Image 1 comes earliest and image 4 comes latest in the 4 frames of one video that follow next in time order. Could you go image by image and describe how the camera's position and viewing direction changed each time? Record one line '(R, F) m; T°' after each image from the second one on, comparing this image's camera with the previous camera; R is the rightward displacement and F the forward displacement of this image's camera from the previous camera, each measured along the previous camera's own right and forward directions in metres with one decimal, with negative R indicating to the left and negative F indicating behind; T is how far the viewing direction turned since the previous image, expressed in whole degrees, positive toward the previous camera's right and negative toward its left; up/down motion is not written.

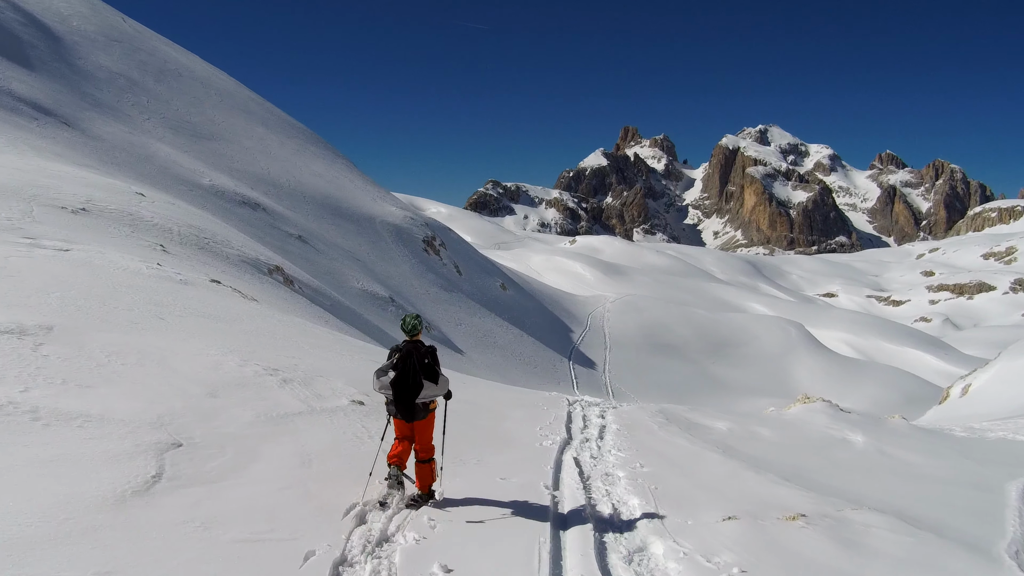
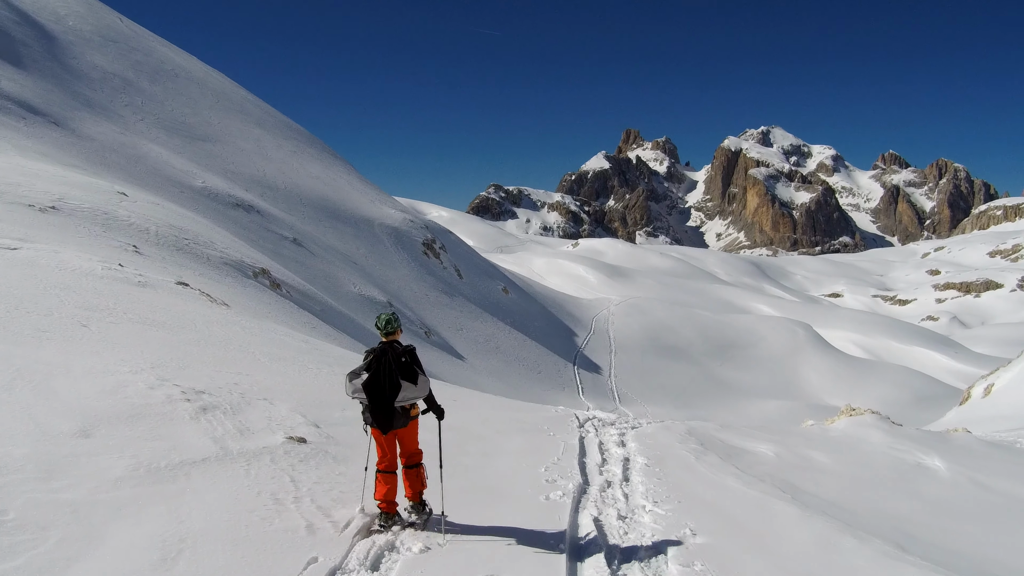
(+0.1, +1.7) m; 0°
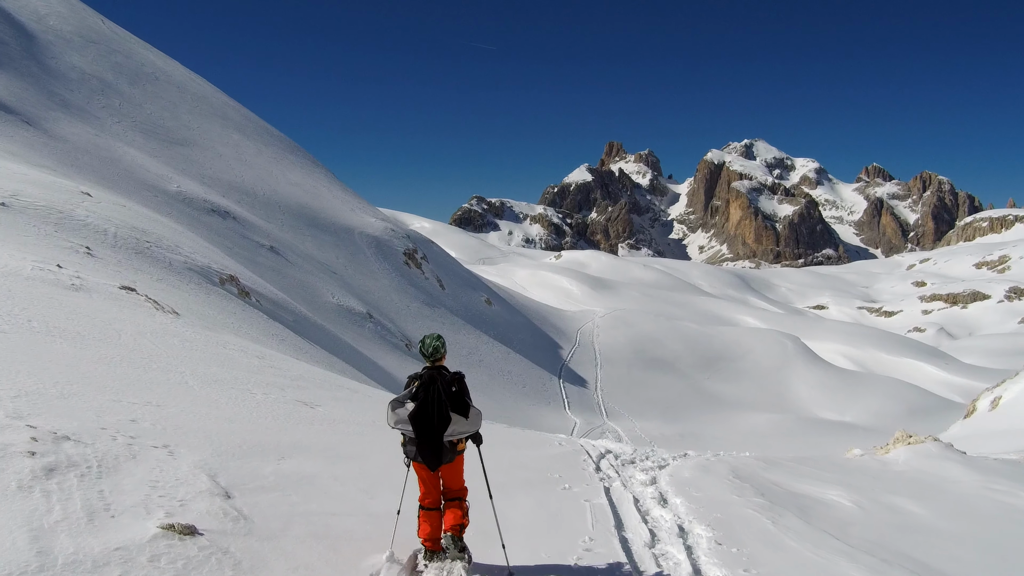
(-0.2, +1.7) m; +2°
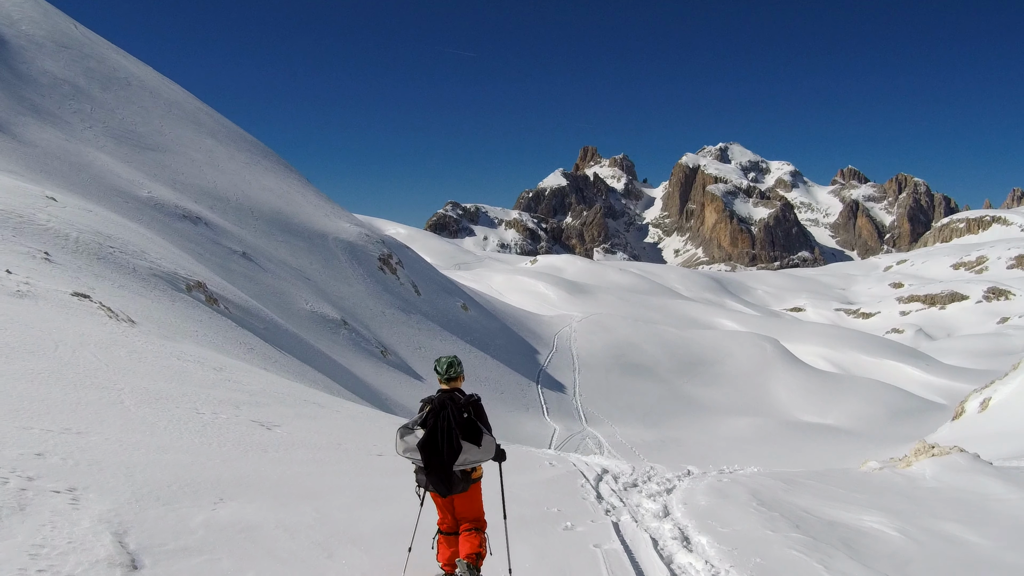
(-0.1, +0.8) m; +2°
